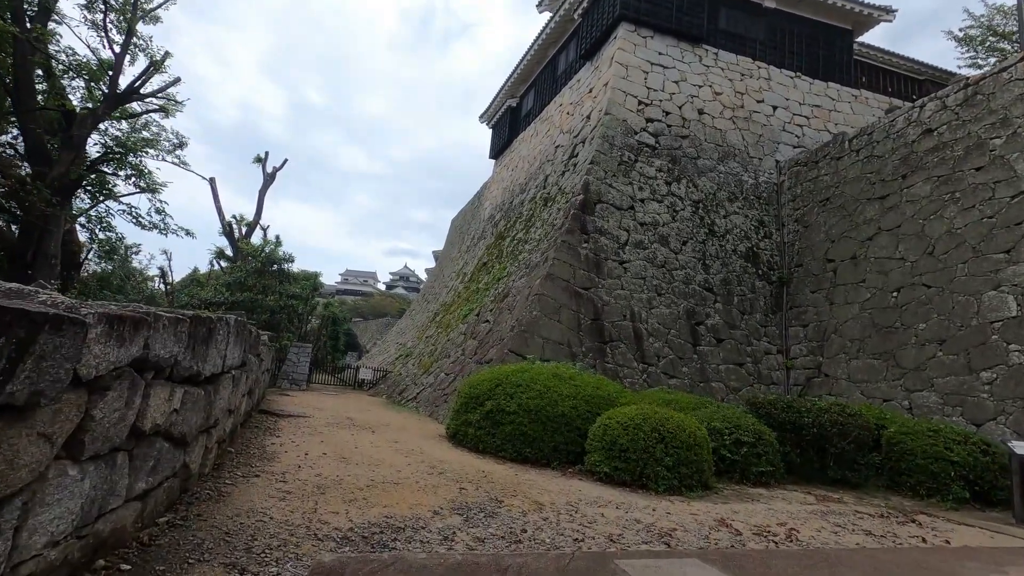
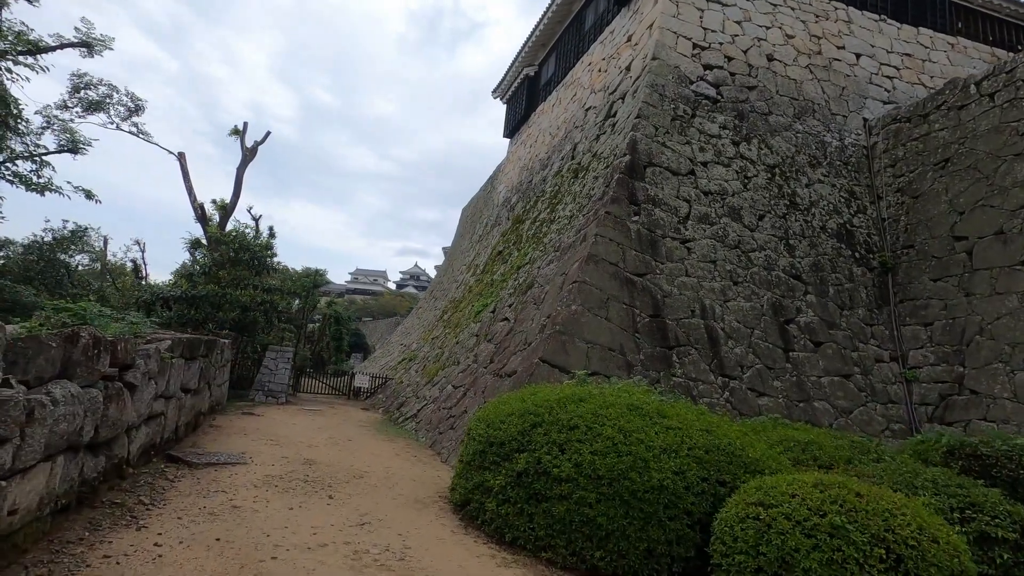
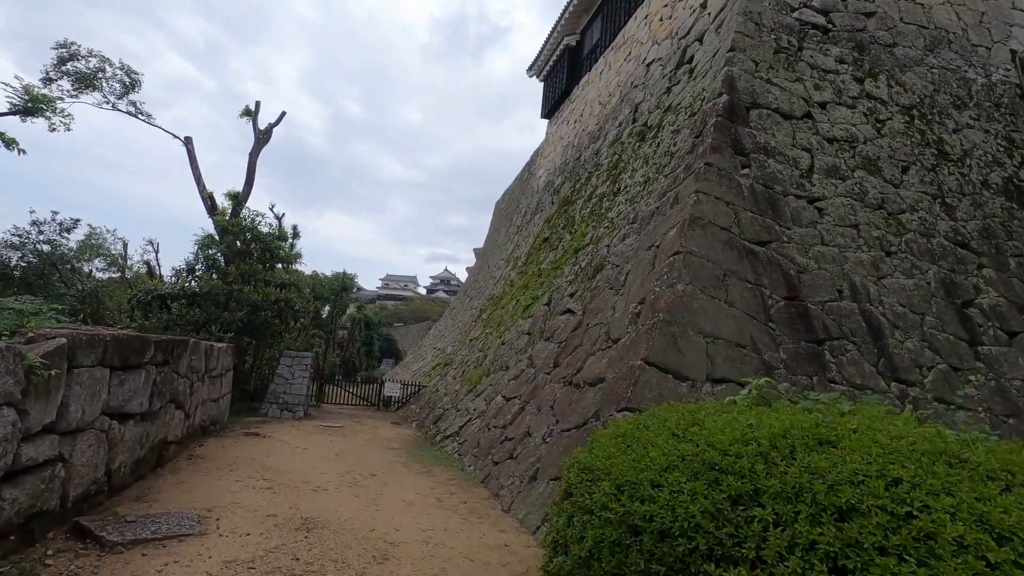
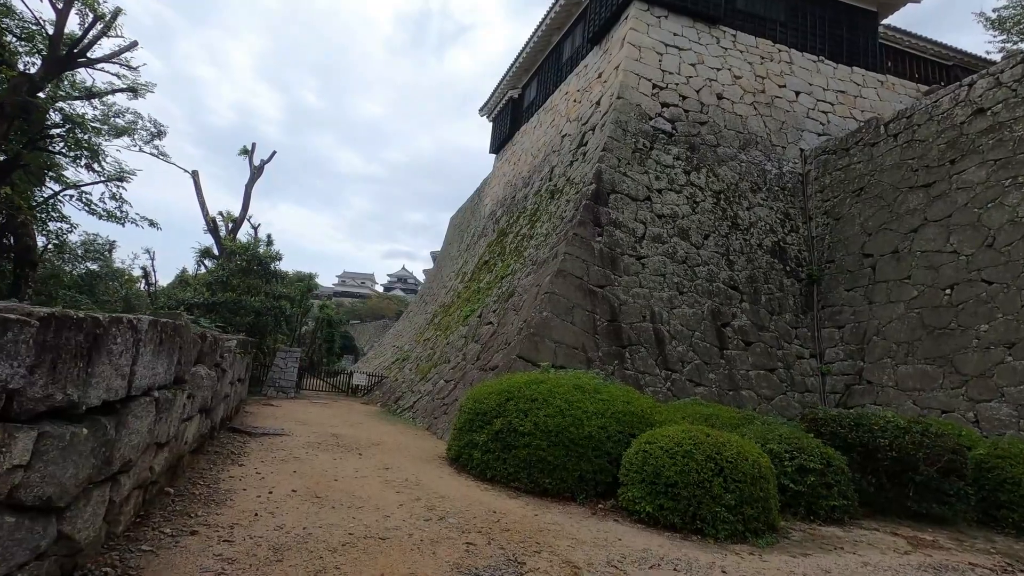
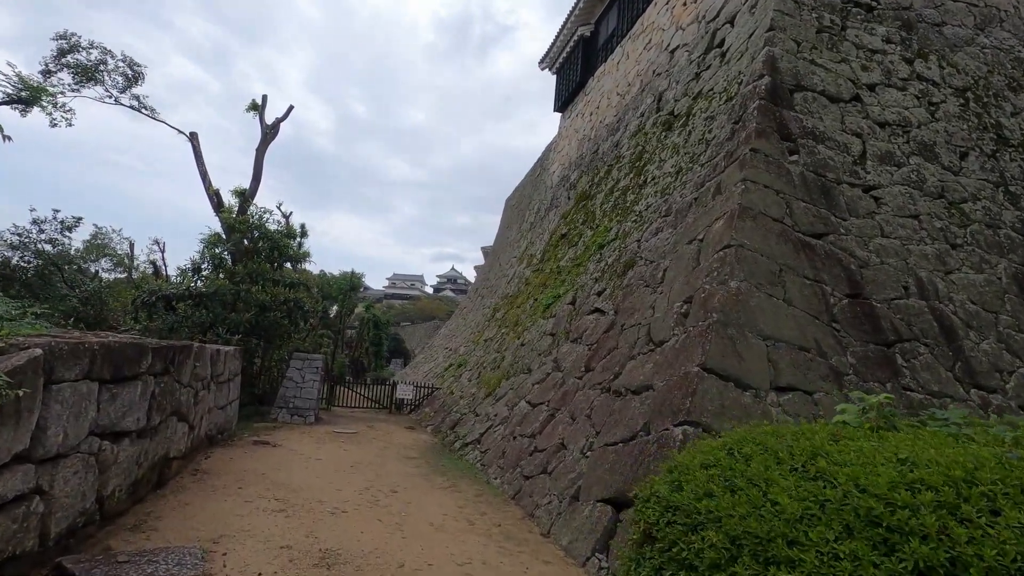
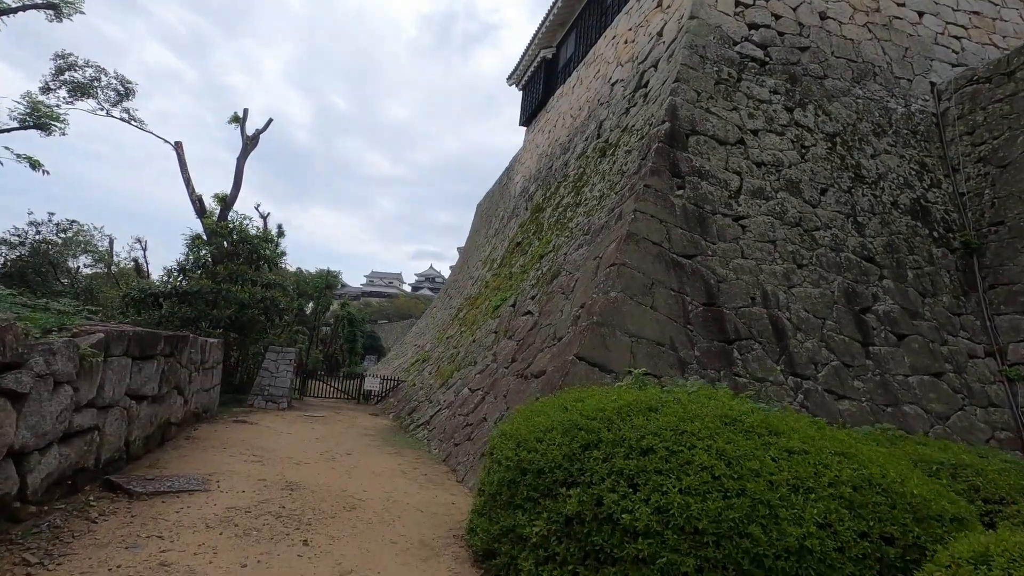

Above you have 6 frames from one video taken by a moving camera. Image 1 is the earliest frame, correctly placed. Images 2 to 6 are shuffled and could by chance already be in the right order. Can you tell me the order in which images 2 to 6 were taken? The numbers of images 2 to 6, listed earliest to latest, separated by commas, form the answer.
4, 2, 6, 3, 5
